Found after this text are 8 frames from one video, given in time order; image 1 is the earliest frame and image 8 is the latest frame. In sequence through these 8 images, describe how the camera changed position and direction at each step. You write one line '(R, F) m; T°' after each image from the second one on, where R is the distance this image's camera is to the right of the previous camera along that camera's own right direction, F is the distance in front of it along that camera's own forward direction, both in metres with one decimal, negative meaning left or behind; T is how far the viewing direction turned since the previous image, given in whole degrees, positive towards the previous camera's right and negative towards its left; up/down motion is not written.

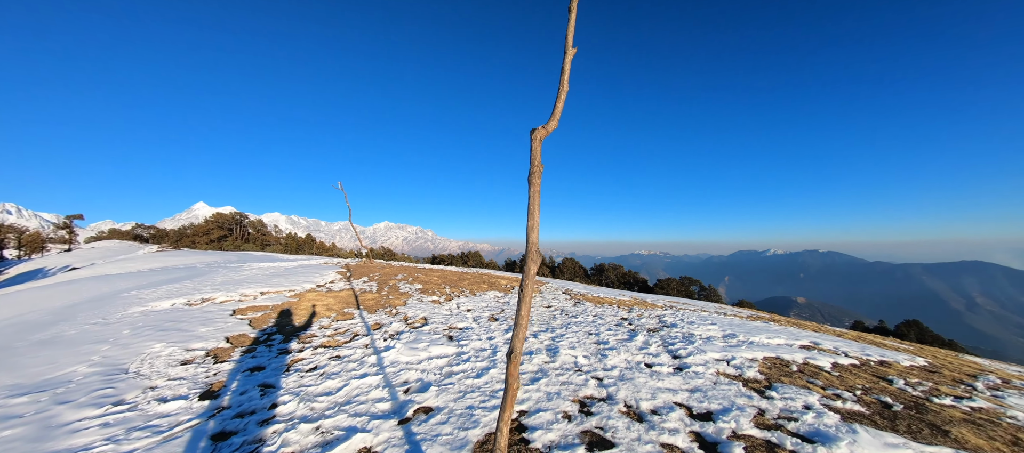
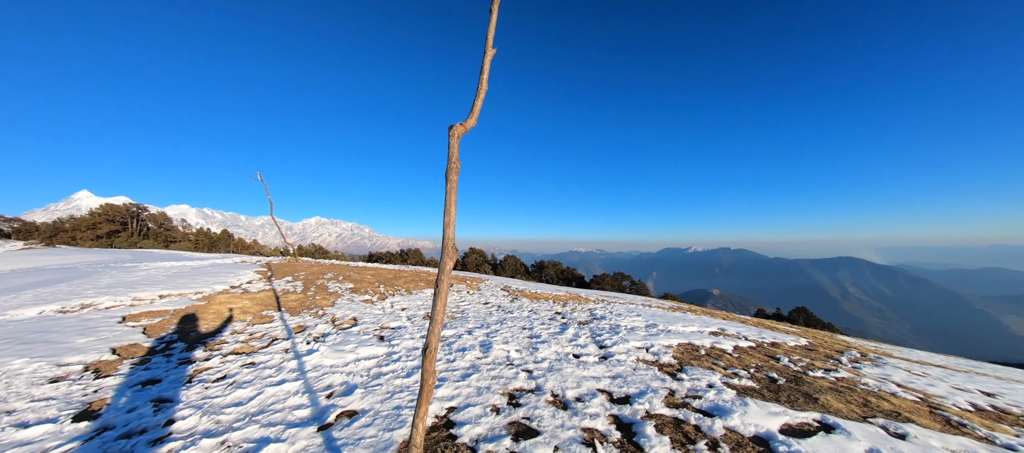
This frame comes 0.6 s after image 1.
(+0.5, 0.0) m; +8°
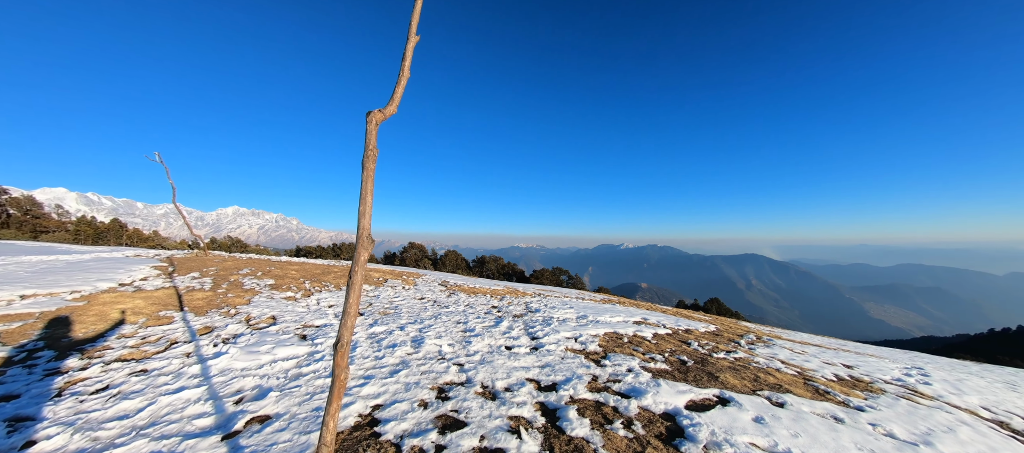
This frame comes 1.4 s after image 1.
(+0.4, -0.1) m; +8°
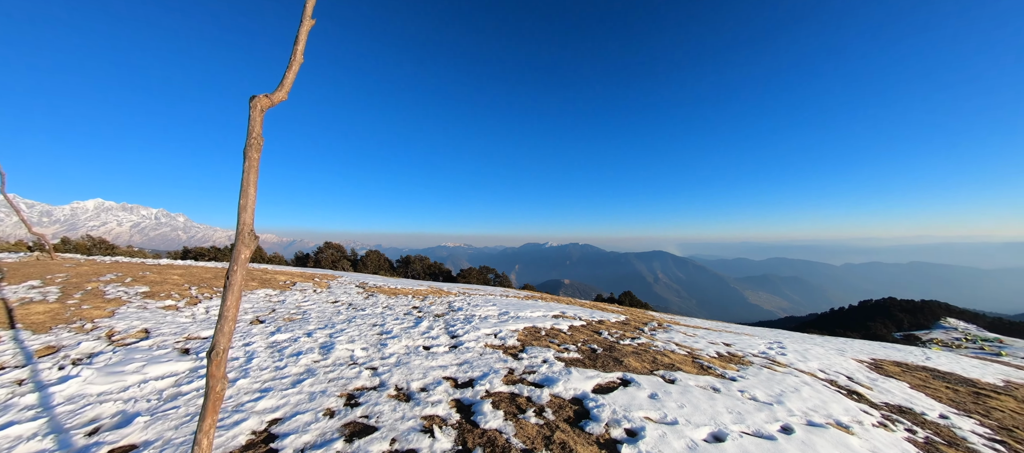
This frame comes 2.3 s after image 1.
(+0.5, -0.2) m; +11°
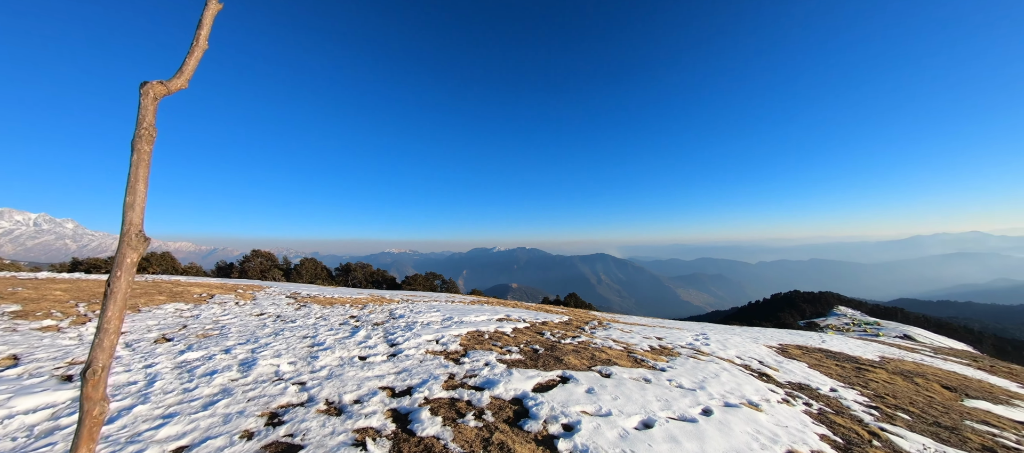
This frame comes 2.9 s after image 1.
(+0.4, -0.1) m; +8°
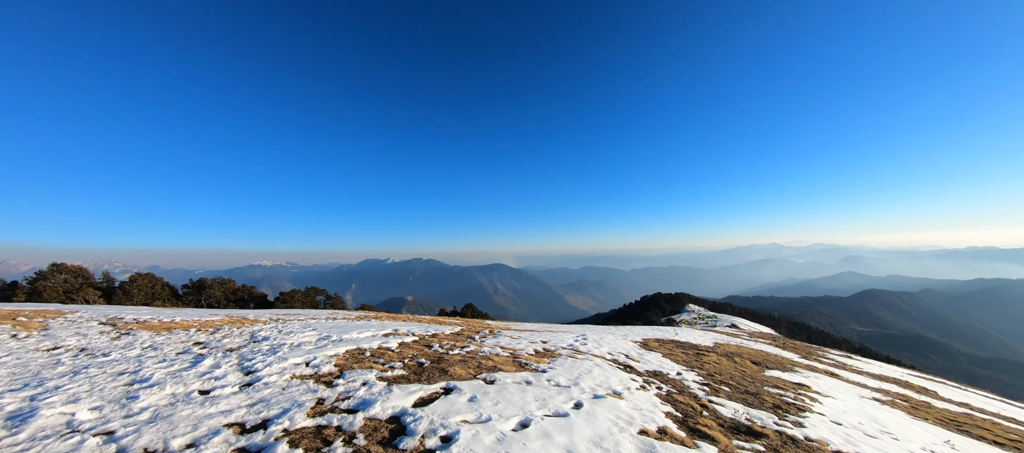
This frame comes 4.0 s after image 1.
(+0.7, -0.3) m; +15°
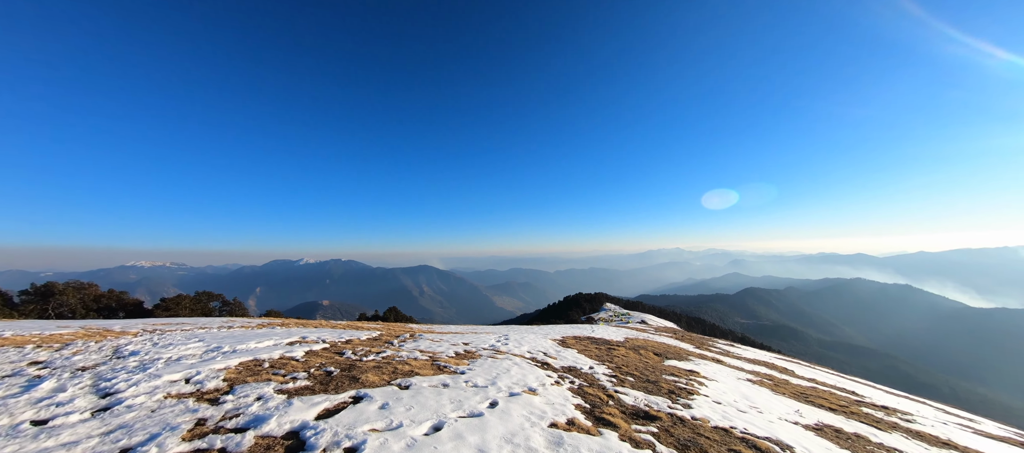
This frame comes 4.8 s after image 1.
(+0.5, -0.3) m; +11°
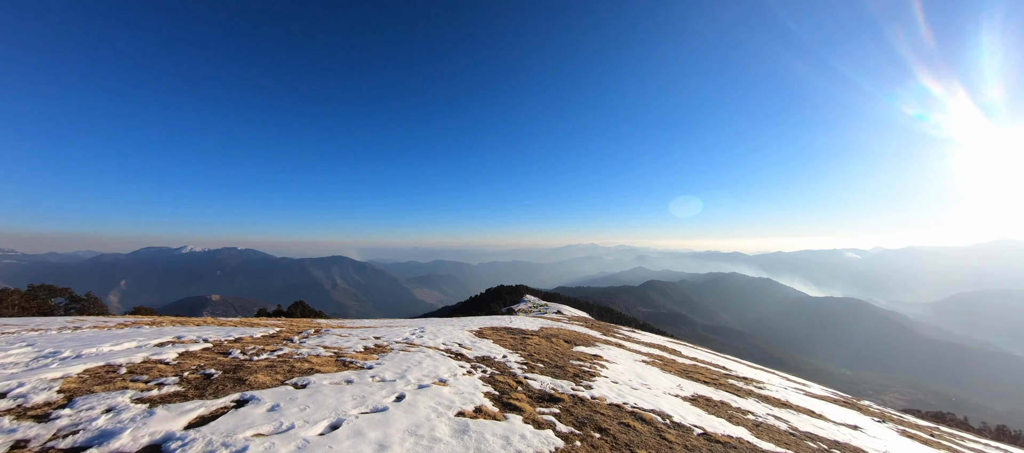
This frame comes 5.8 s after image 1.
(+0.7, -0.3) m; +11°
